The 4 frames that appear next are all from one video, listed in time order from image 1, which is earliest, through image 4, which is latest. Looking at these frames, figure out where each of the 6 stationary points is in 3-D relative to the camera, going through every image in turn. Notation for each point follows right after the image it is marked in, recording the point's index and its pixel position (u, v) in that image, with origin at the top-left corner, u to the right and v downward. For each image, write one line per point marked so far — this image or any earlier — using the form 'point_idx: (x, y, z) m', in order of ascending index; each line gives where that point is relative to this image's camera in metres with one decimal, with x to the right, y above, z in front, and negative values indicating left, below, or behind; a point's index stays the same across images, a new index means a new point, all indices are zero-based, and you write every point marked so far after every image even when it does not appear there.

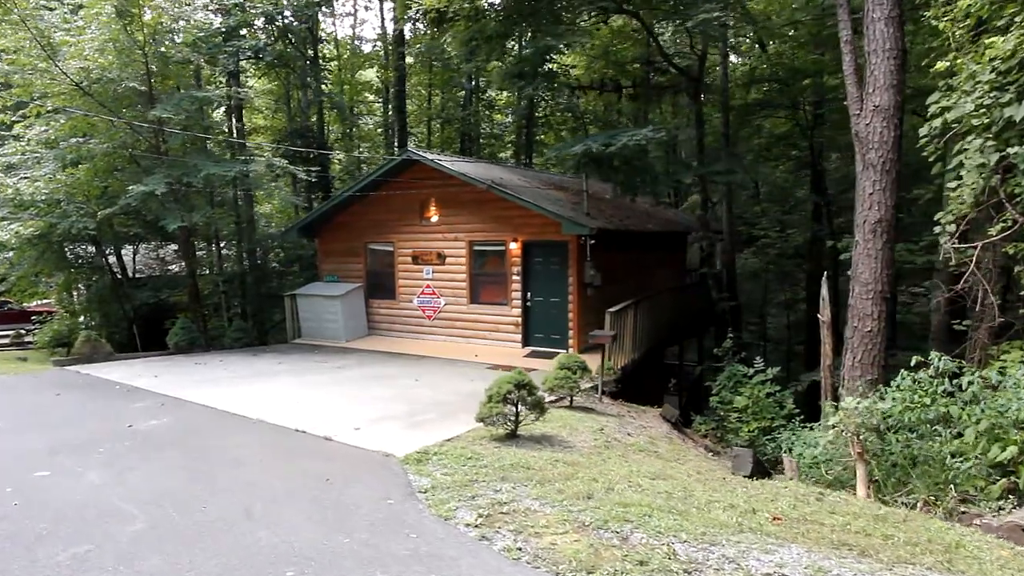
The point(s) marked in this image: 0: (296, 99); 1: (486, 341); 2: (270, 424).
0: (-6.2, +5.3, +18.2) m
1: (-0.4, -1.0, +11.6) m
2: (-2.1, -1.2, +5.7) m
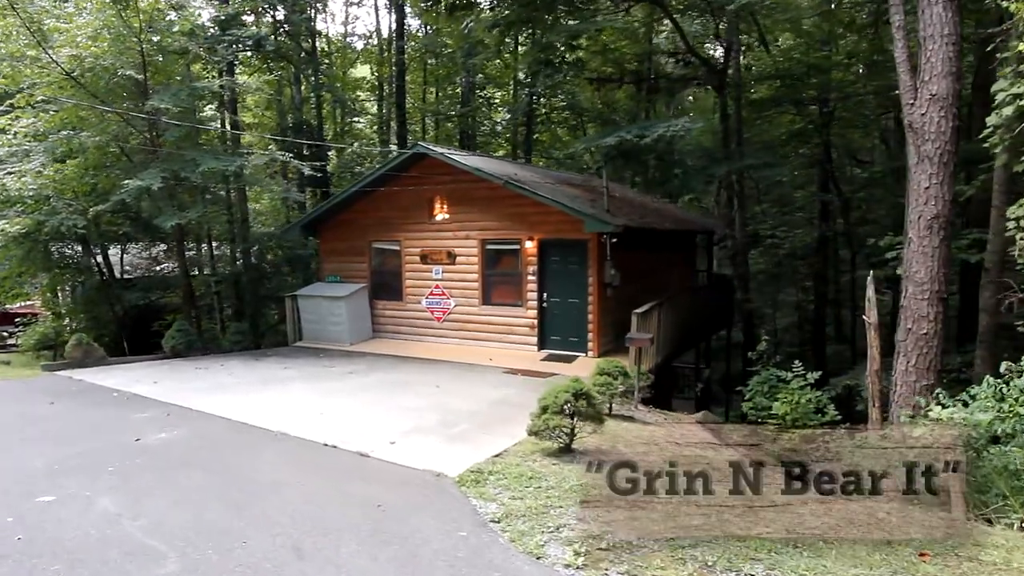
0: (-6.1, +5.3, +17.6) m
1: (-0.2, -1.0, +11.2) m
2: (-1.8, -1.2, +5.2) m
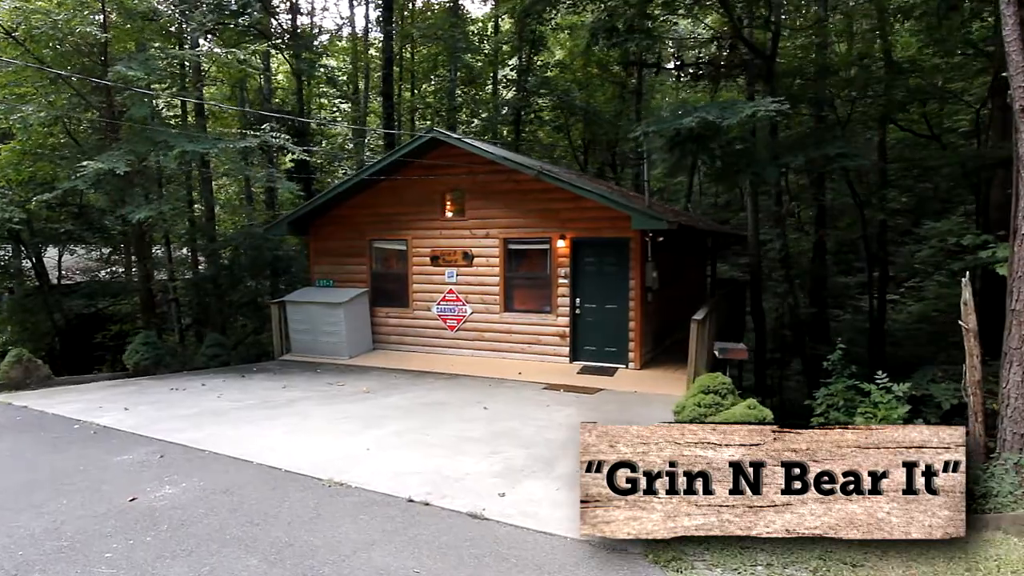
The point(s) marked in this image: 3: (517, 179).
0: (-6.3, +5.2, +16.0) m
1: (+0.2, -1.1, +9.9) m
2: (-0.9, -1.2, +3.8) m
3: (+0.1, +1.7, +9.8) m
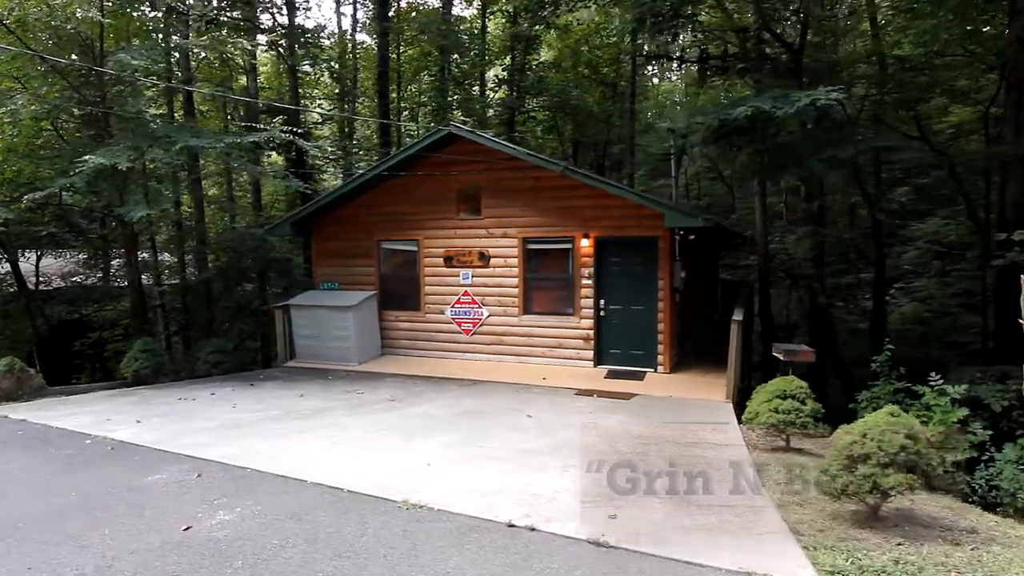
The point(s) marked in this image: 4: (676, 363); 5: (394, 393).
0: (-6.2, +5.1, +15.4) m
1: (+0.5, -1.1, +9.5) m
2: (-0.3, -1.2, +3.4) m
3: (+0.4, +1.7, +9.5) m
4: (+2.4, -1.1, +9.2) m
5: (-1.2, -1.3, +7.7) m
